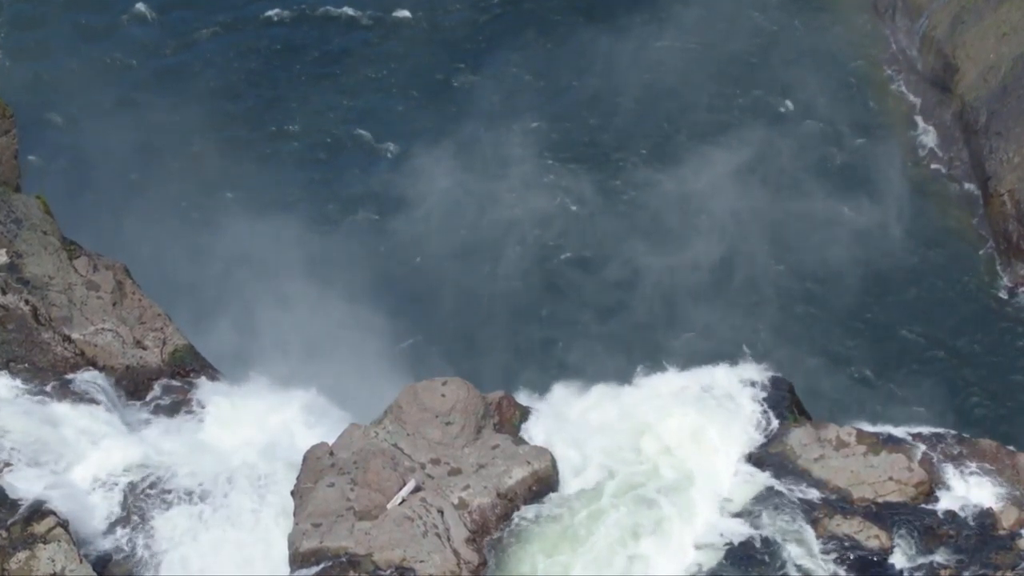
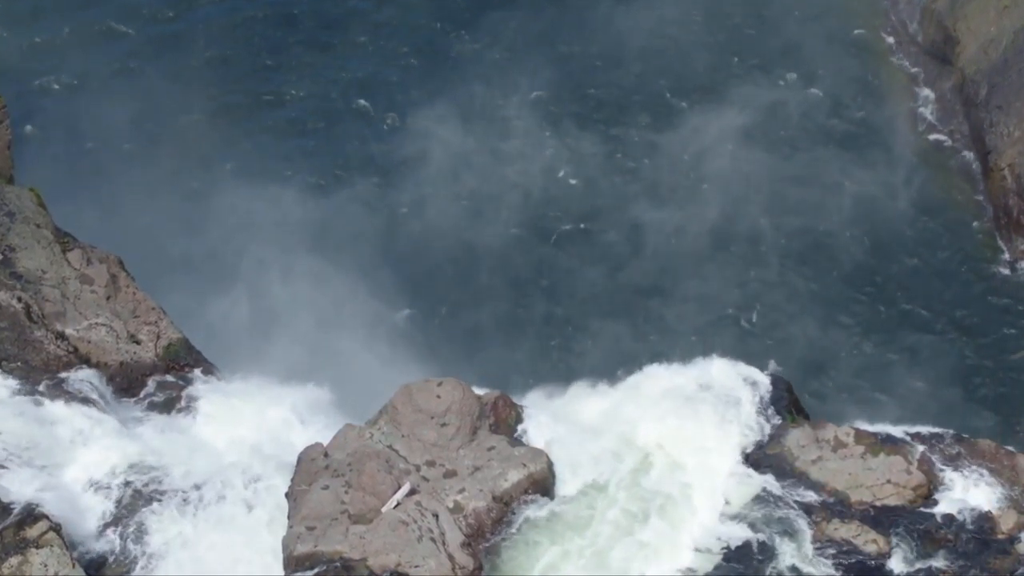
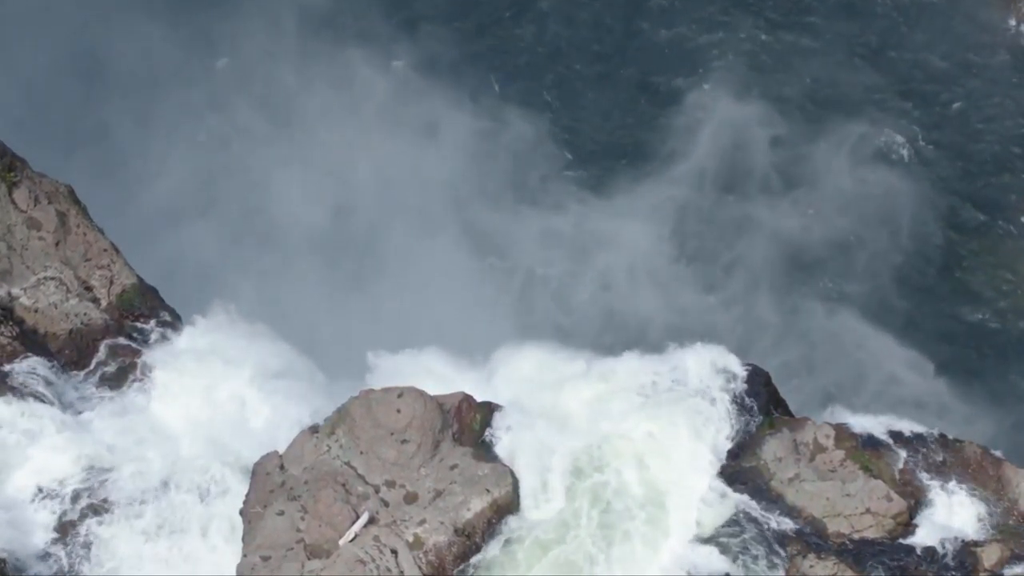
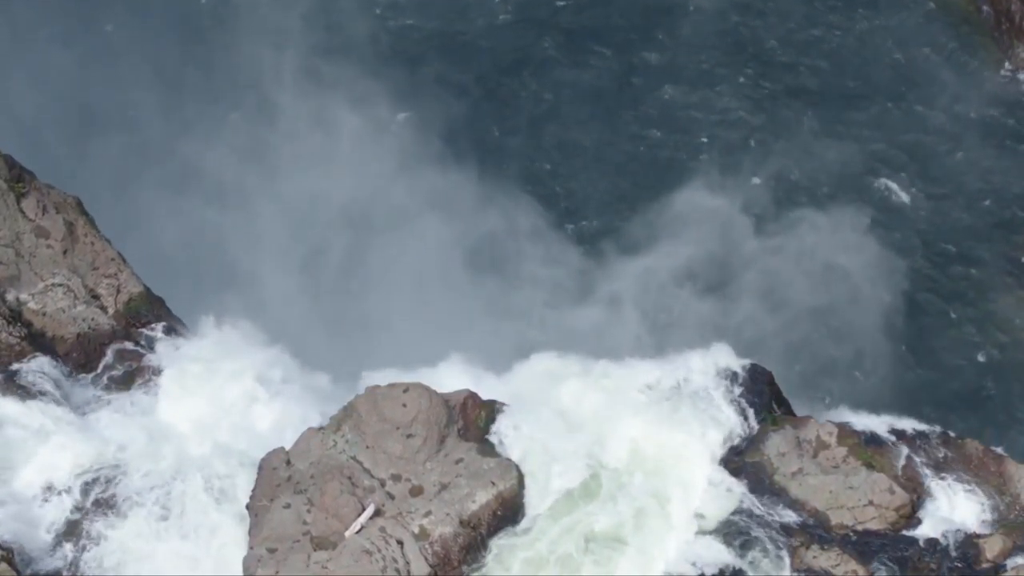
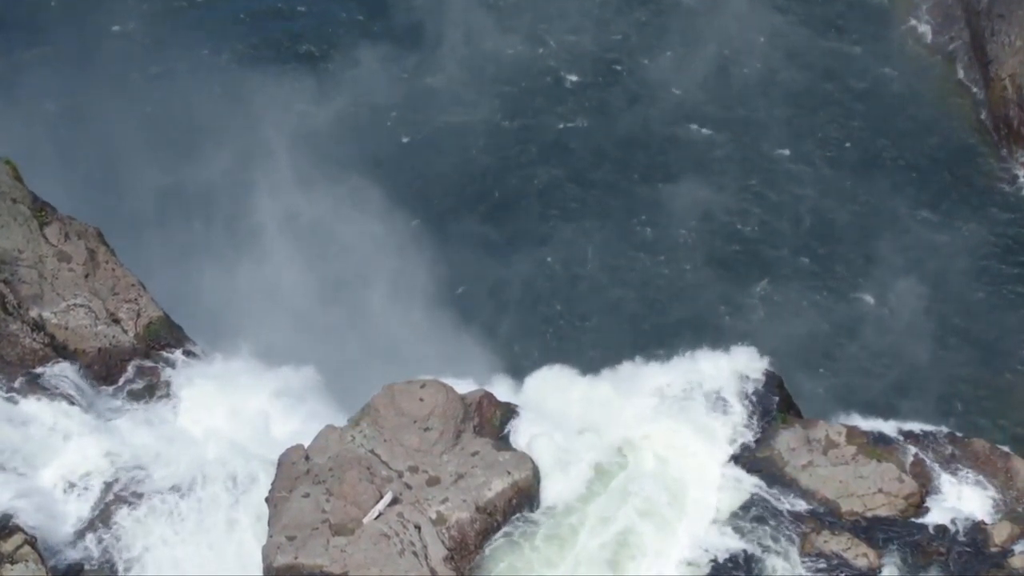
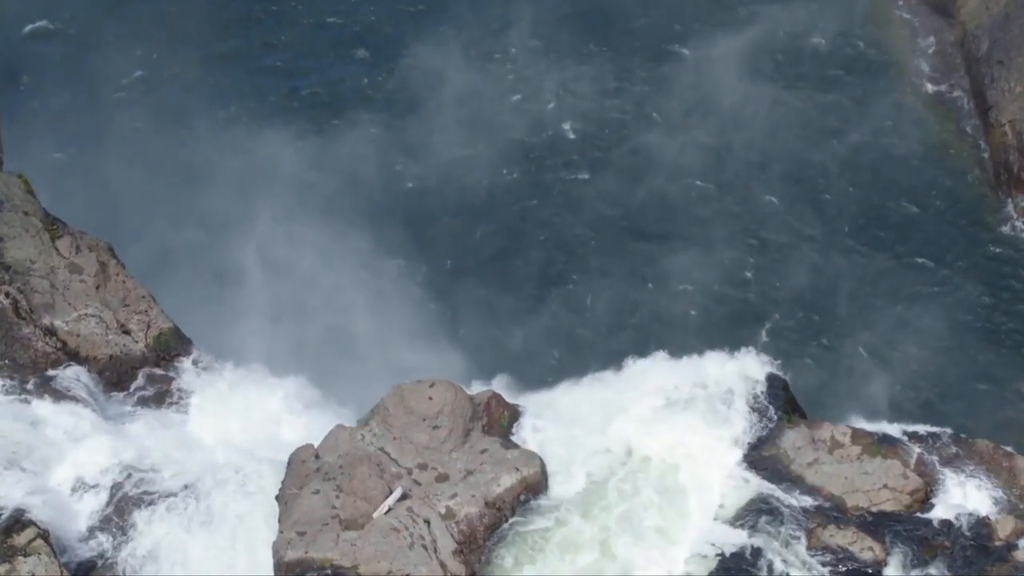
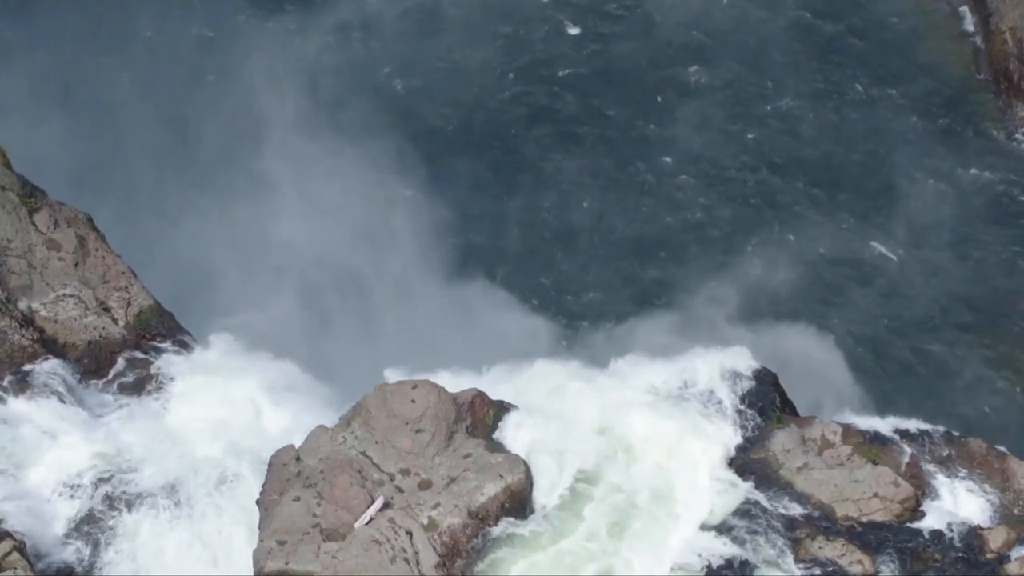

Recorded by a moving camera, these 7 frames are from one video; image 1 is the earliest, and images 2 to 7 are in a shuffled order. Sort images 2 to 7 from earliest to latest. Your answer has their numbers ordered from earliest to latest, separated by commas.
2, 6, 5, 7, 4, 3
